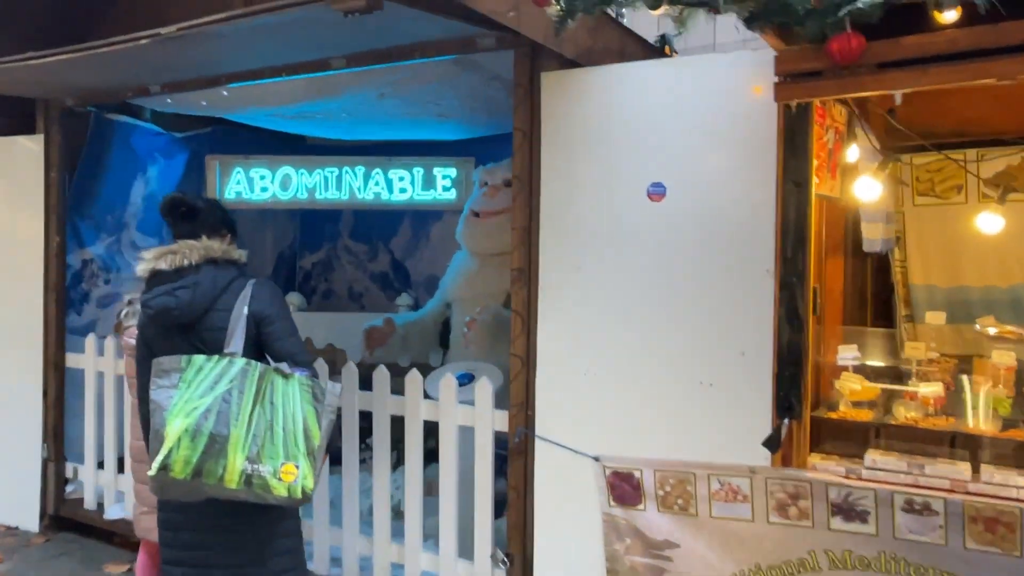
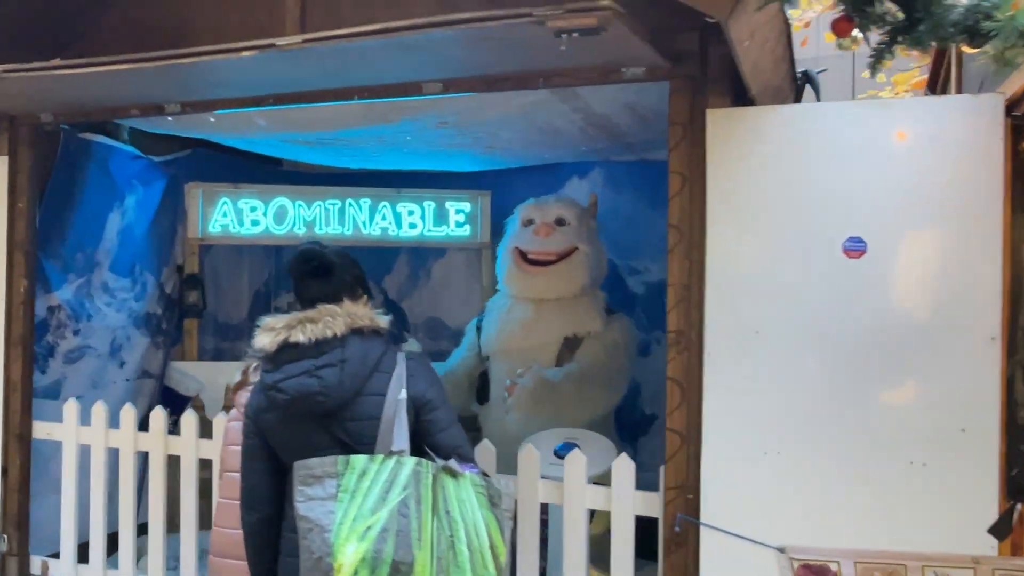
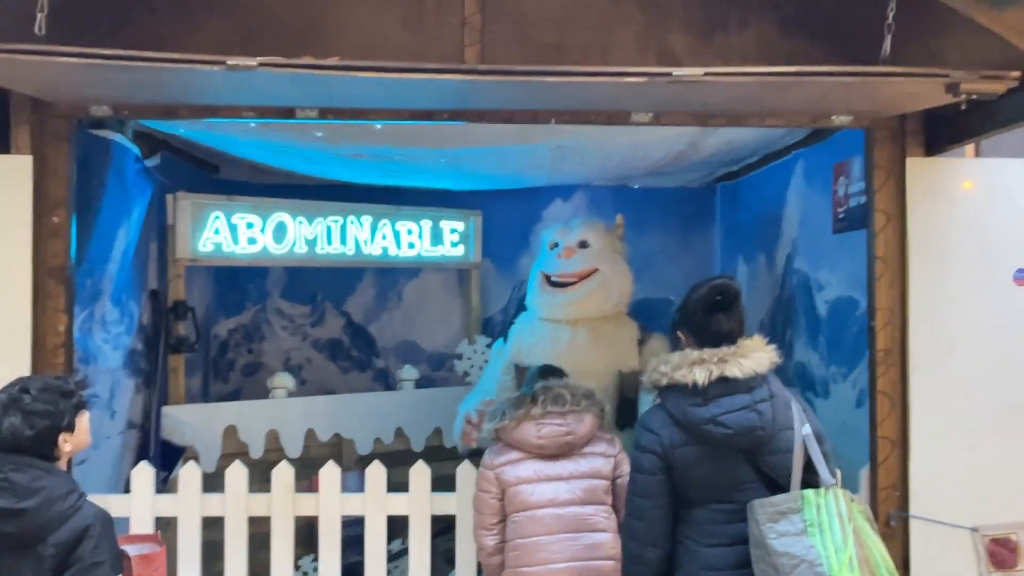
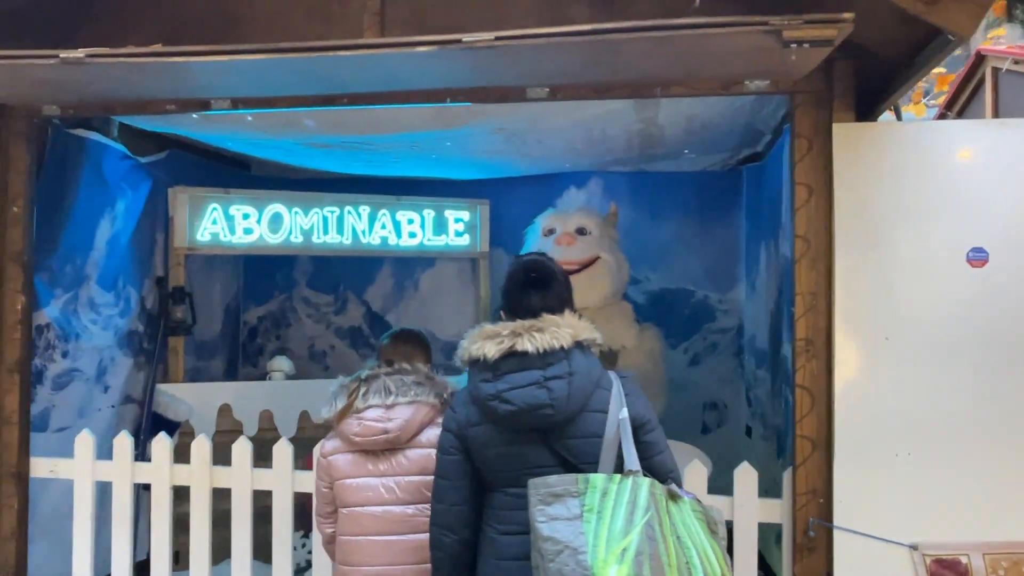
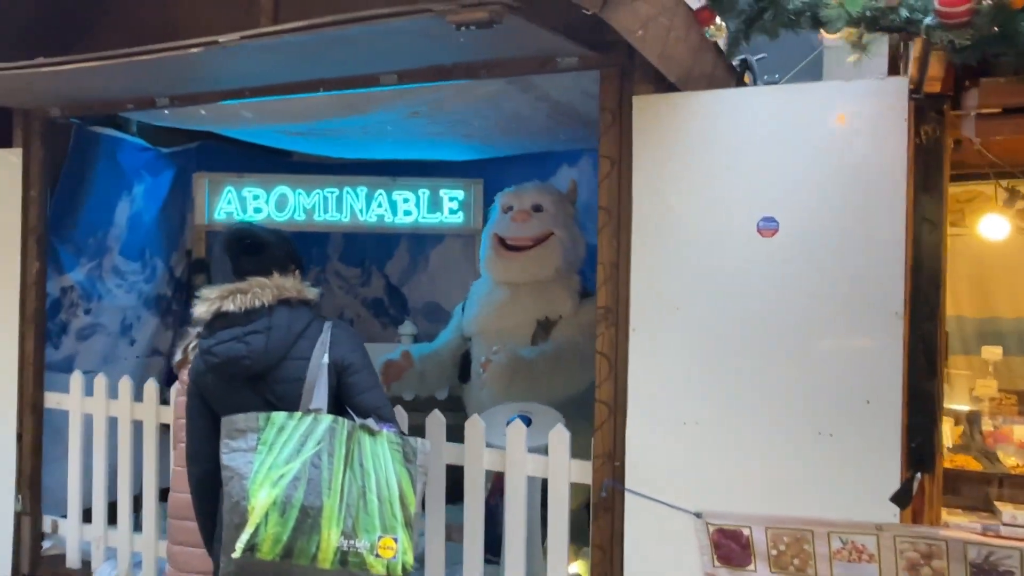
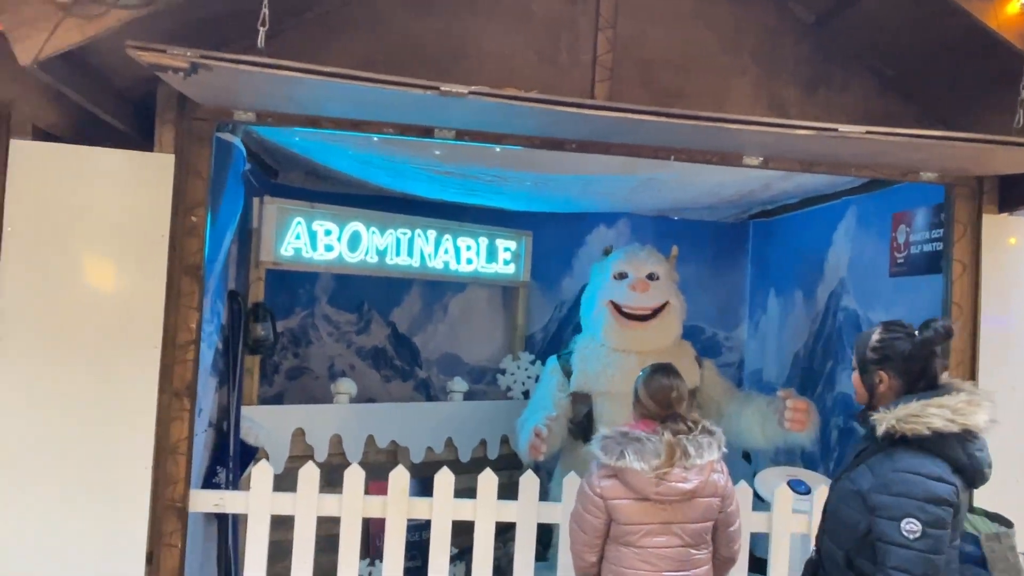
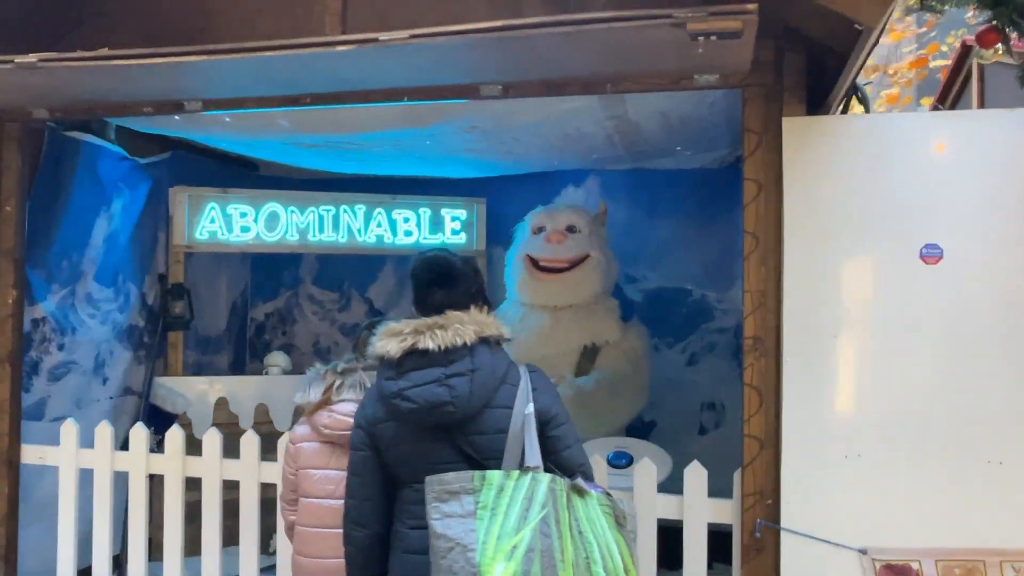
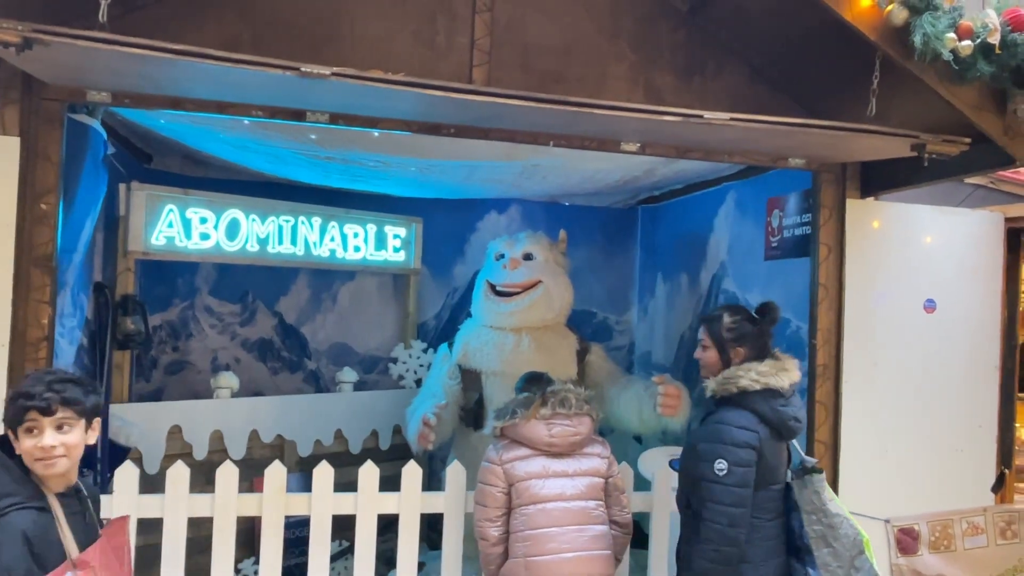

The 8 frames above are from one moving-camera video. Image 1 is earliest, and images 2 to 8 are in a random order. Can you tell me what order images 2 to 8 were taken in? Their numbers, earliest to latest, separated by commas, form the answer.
5, 2, 7, 4, 3, 8, 6
